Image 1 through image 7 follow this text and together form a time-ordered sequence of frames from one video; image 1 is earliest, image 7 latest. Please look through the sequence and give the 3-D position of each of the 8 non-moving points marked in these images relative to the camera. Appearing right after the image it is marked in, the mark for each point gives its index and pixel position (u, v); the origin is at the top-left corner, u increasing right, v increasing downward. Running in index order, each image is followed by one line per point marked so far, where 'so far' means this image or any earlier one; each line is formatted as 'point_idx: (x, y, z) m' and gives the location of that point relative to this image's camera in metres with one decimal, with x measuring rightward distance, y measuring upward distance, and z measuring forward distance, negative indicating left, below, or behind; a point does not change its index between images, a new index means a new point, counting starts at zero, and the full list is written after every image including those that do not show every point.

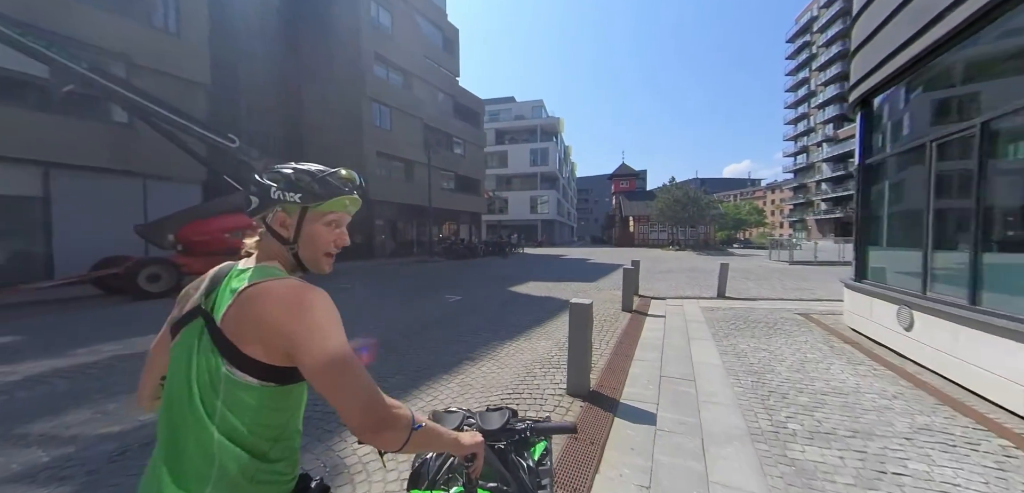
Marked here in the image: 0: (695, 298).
0: (+4.7, -1.4, +9.2) m
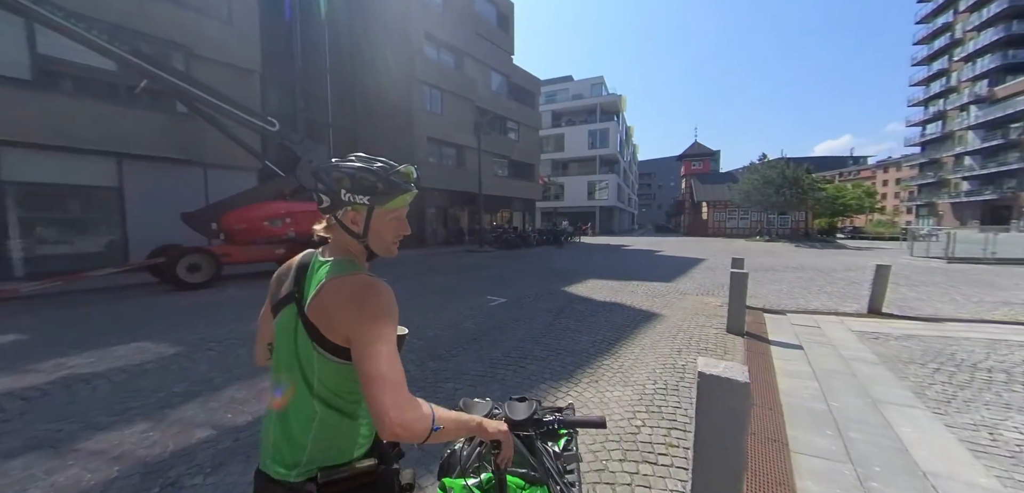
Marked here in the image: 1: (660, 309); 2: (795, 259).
0: (+5.8, -1.3, +6.6) m
1: (+2.9, -1.2, +7.1) m
2: (+13.2, -0.6, +16.9) m
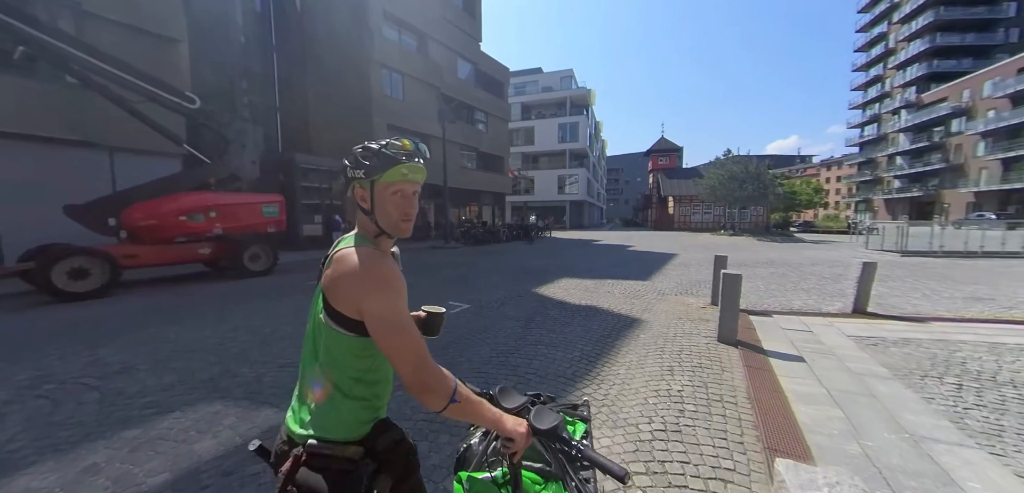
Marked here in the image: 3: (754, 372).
0: (+5.2, -1.2, +6.1) m
1: (+2.2, -1.2, +6.4) m
2: (+11.7, -0.3, +17.0) m
3: (+2.6, -1.4, +4.0) m
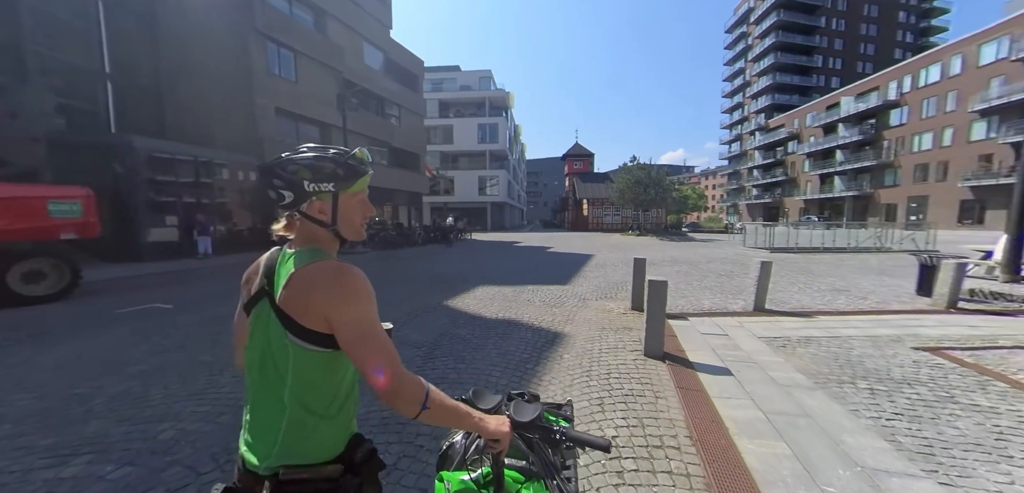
0: (+3.7, -1.3, +6.2) m
1: (+0.8, -1.3, +5.8) m
2: (+7.8, -0.3, +18.2) m
3: (+1.7, -1.4, +3.5) m
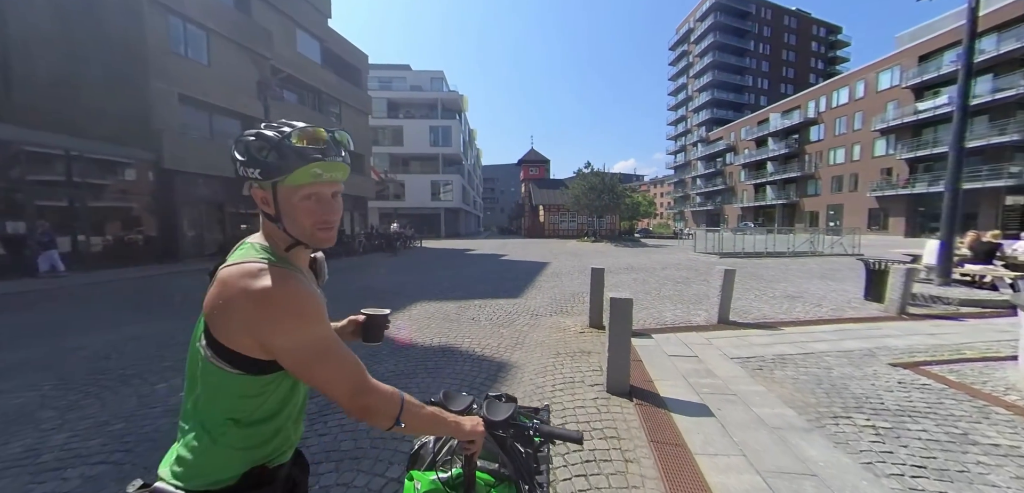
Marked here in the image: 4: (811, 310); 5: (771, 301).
0: (+2.8, -1.4, +5.5) m
1: (0.0, -1.4, +4.9) m
2: (+5.5, -0.6, +18.0) m
3: (+1.1, -1.5, +2.7) m
4: (+6.3, -1.3, +7.7) m
5: (+6.2, -1.3, +8.7) m
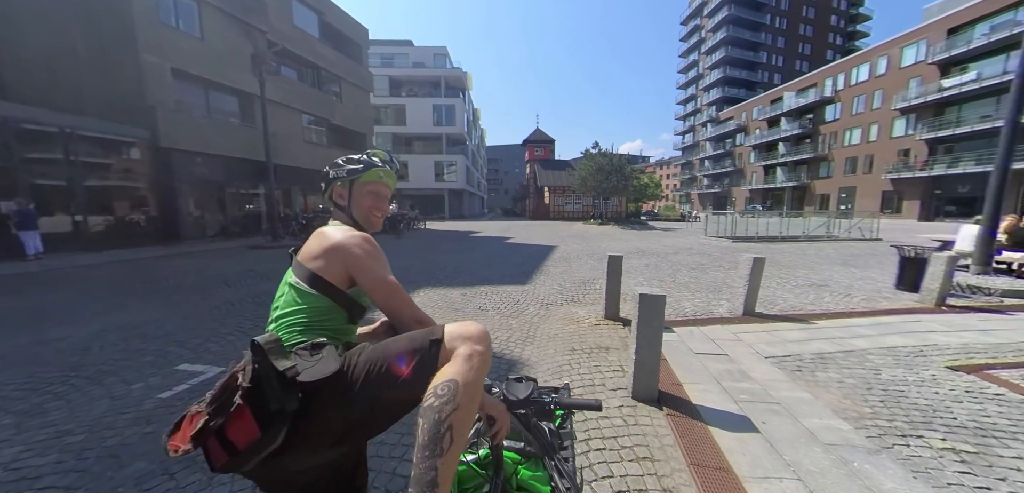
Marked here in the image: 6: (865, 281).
0: (+2.9, -1.2, +5.1) m
1: (+0.1, -1.2, +4.4) m
2: (+5.7, +0.2, +17.4) m
3: (+1.2, -1.5, +2.3) m
4: (+6.5, -1.0, +7.2) m
5: (+6.4, -1.0, +8.2) m
6: (+8.6, -0.8, +8.9) m
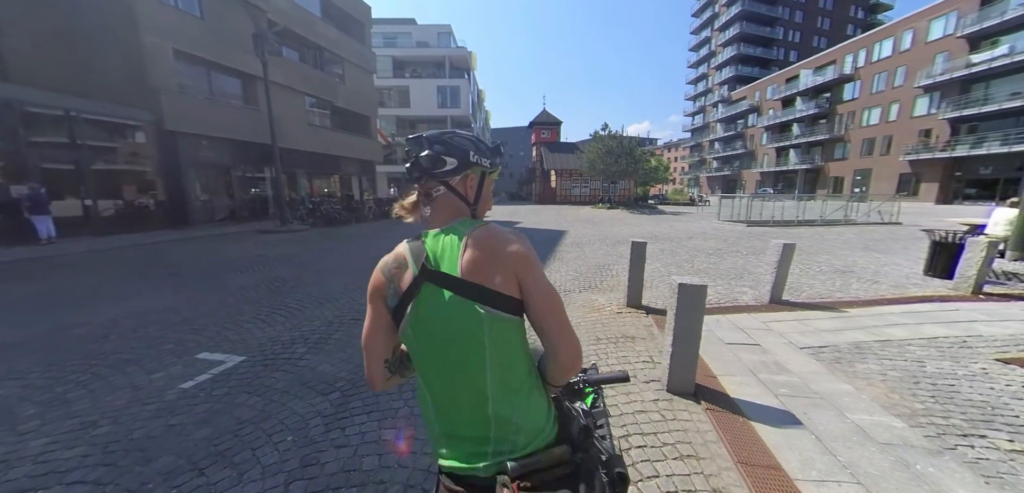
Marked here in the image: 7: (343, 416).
0: (+3.2, -1.0, +4.9) m
1: (+0.4, -1.1, +4.3) m
2: (+6.2, +0.9, +17.1) m
3: (+1.5, -1.4, +2.1) m
4: (+6.8, -0.8, +6.9) m
5: (+6.7, -0.6, +7.9) m
6: (+9.0, -0.5, +8.6) m
7: (-1.2, -1.3, +2.9) m
